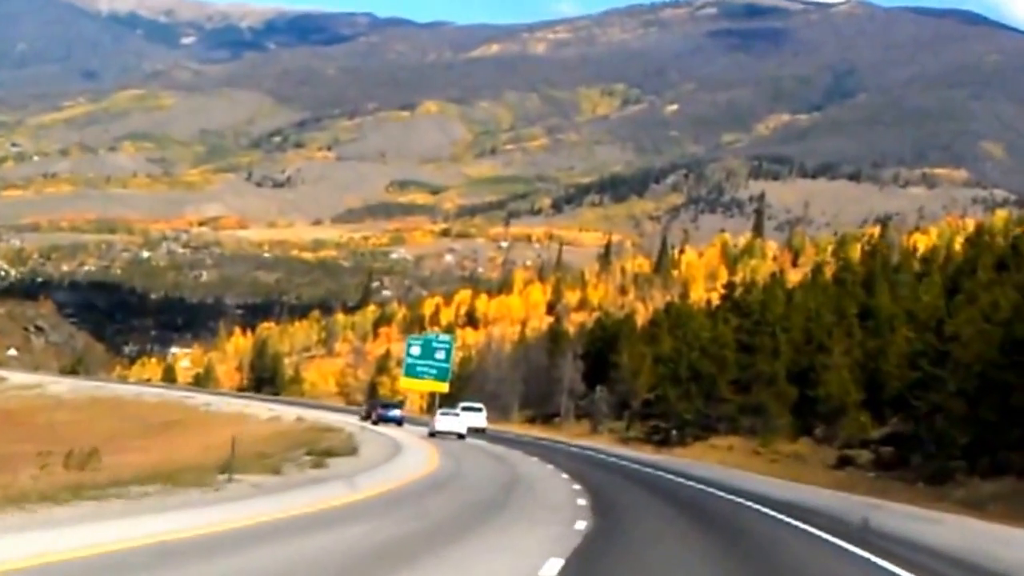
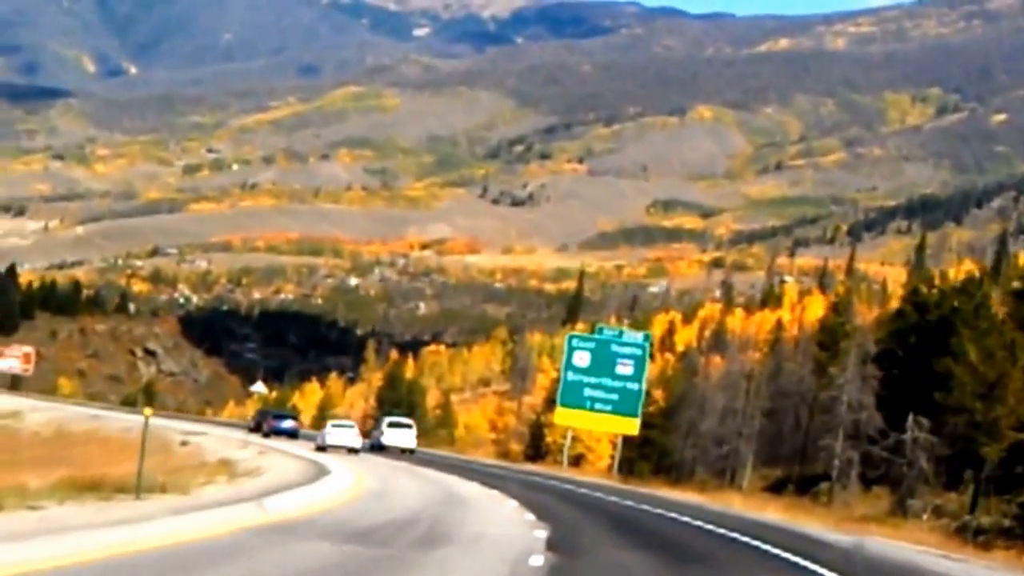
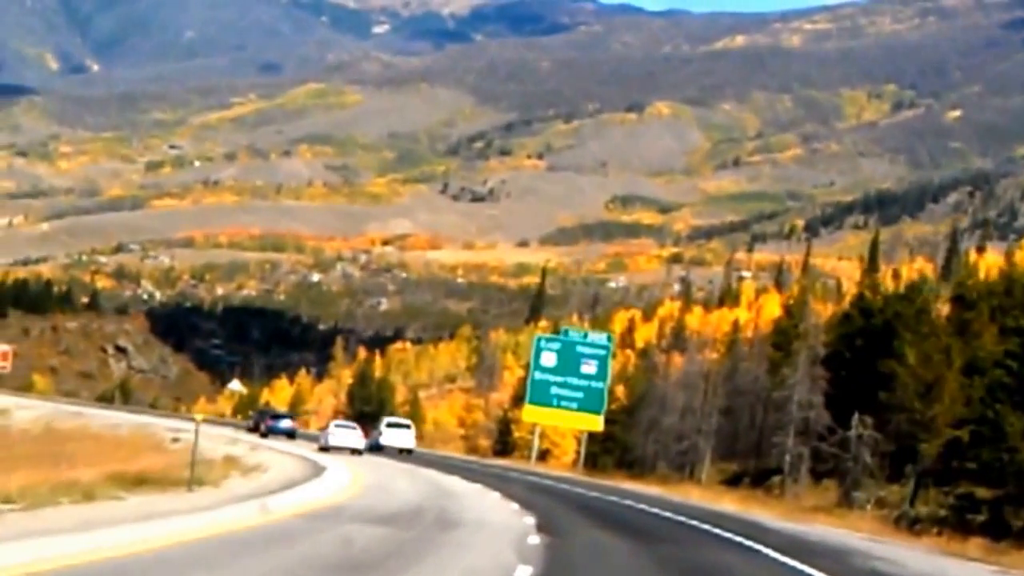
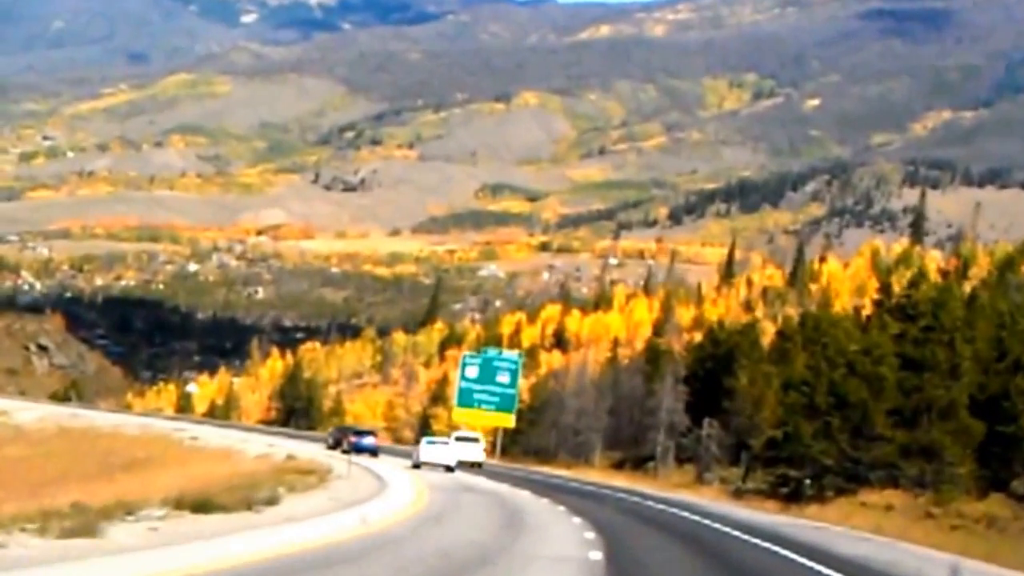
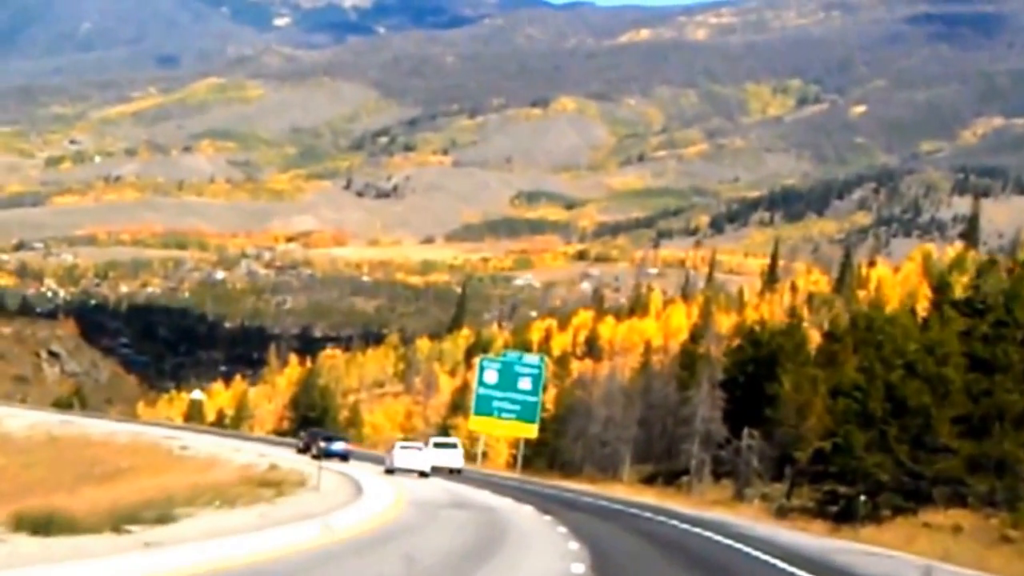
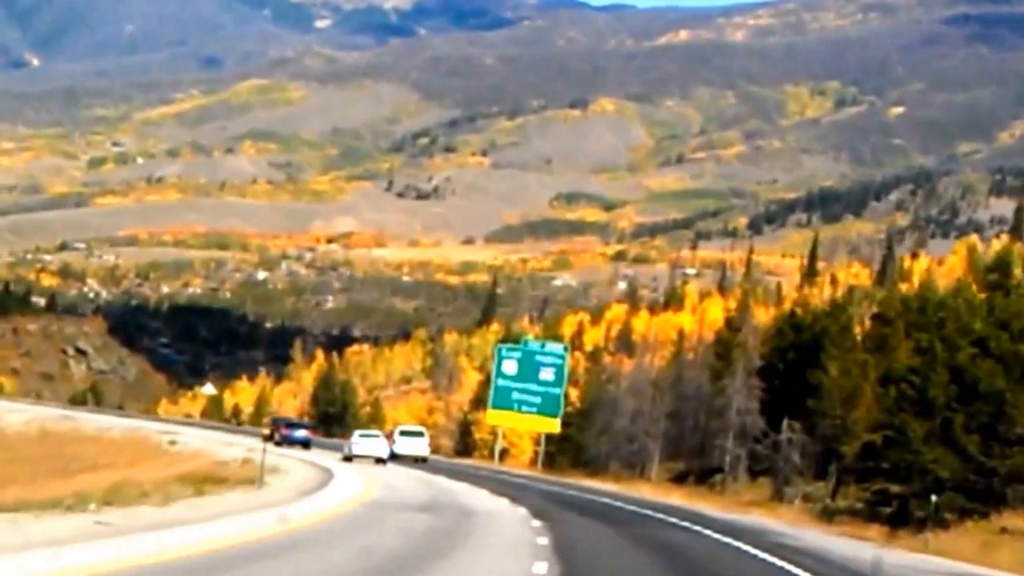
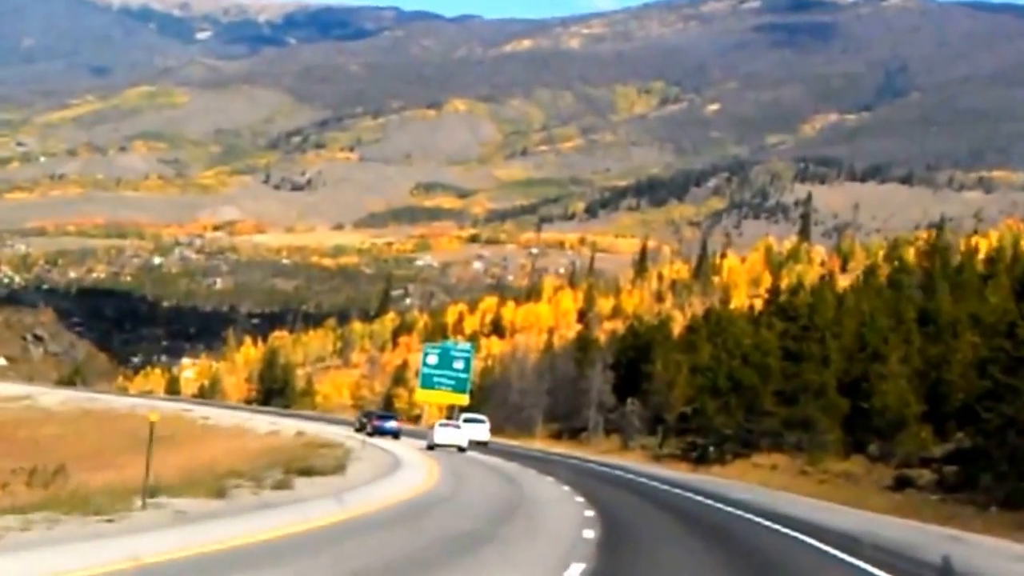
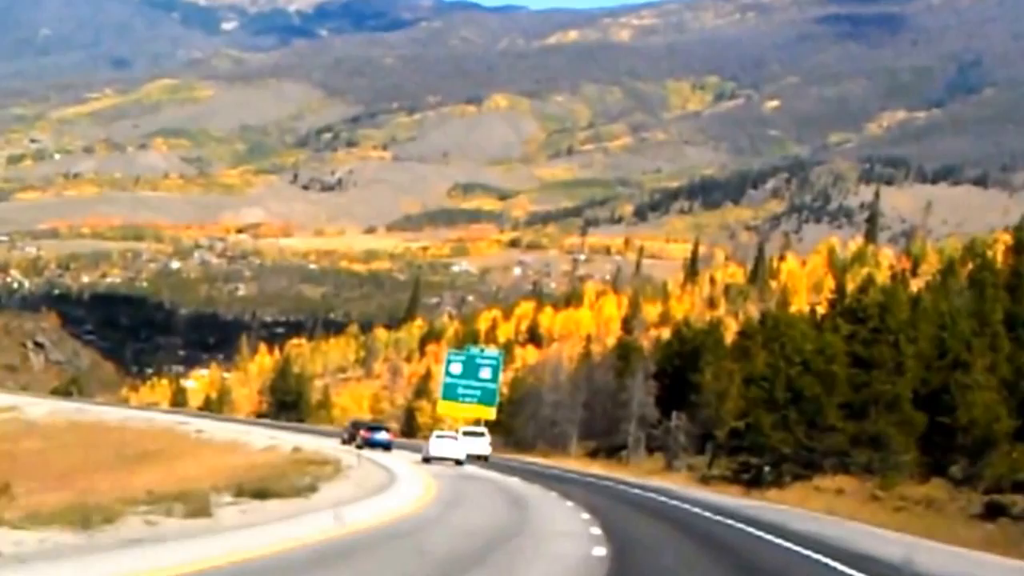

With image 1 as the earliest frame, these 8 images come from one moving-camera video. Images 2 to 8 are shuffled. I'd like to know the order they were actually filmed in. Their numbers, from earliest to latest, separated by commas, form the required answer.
7, 8, 4, 5, 6, 3, 2
